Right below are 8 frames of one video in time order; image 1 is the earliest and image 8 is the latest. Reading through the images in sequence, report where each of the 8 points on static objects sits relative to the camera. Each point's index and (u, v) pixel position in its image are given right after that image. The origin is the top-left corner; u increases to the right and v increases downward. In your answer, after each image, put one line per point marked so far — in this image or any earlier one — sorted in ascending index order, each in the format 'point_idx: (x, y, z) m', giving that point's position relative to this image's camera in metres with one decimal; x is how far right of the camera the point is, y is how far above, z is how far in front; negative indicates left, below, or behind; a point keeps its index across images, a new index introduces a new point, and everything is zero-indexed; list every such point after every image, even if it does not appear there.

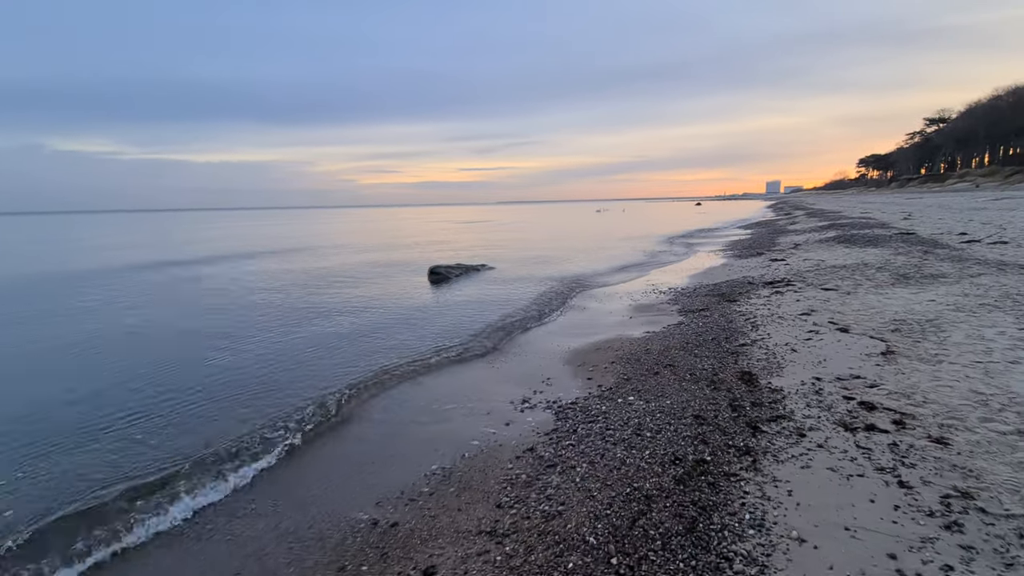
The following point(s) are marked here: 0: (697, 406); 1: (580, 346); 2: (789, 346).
0: (+3.1, -2.0, +8.0) m
1: (+1.9, -1.6, +12.8) m
2: (+6.2, -1.3, +10.7) m
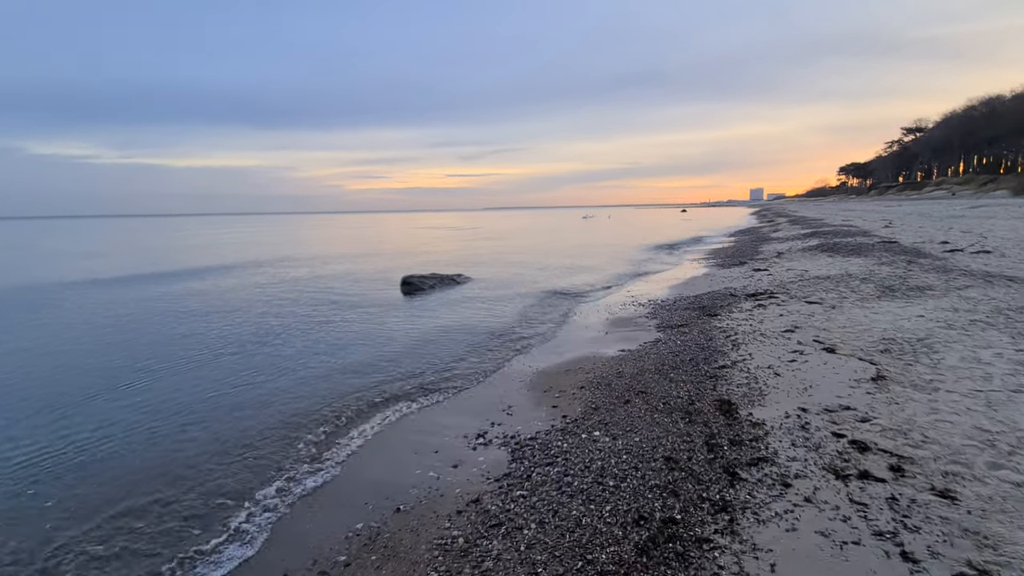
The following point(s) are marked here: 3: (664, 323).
0: (+2.3, -2.3, +7.0) m
1: (+1.0, -1.9, +11.8) m
2: (+5.3, -1.7, +9.8) m
3: (+4.7, -1.1, +15.0) m
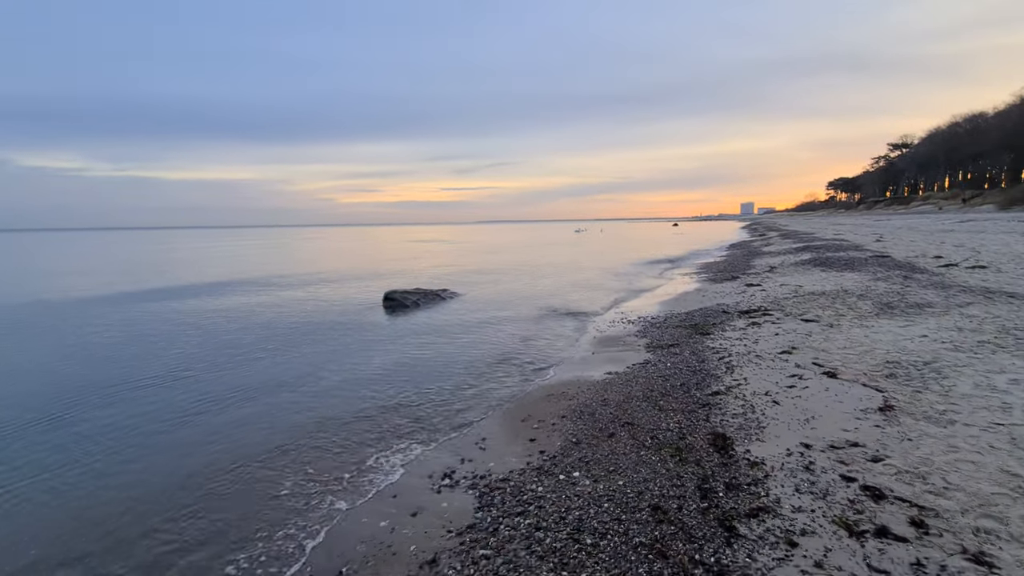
0: (+1.9, -2.6, +6.2) m
1: (+0.4, -2.4, +10.9) m
2: (+4.8, -2.1, +9.0) m
3: (+4.2, -1.6, +14.2) m
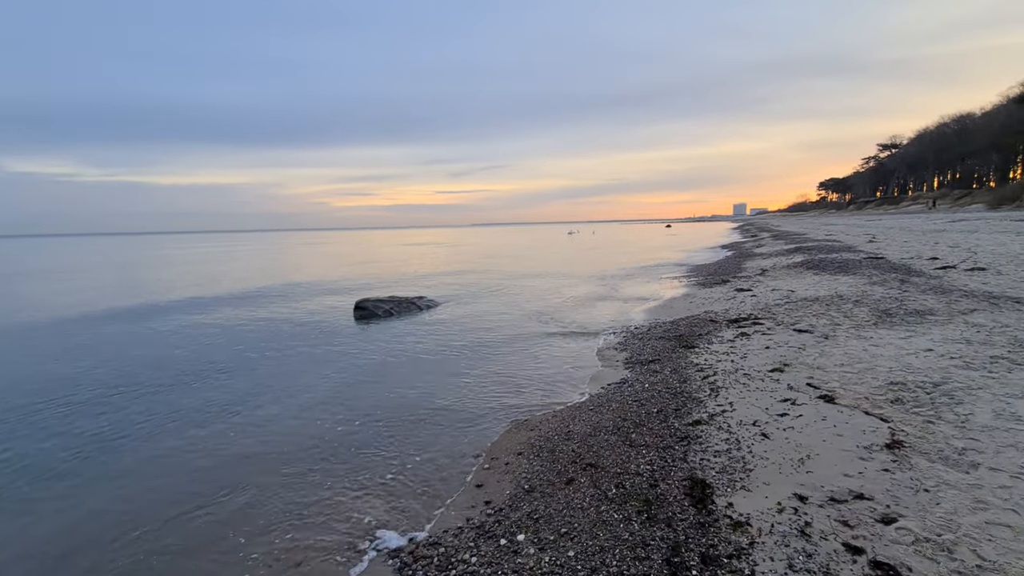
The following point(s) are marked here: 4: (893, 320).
0: (+1.1, -2.9, +4.9) m
1: (-0.4, -2.7, +9.6) m
2: (+4.0, -2.3, +7.8) m
3: (+3.3, -1.9, +13.0) m
4: (+11.1, -0.9, +13.9) m
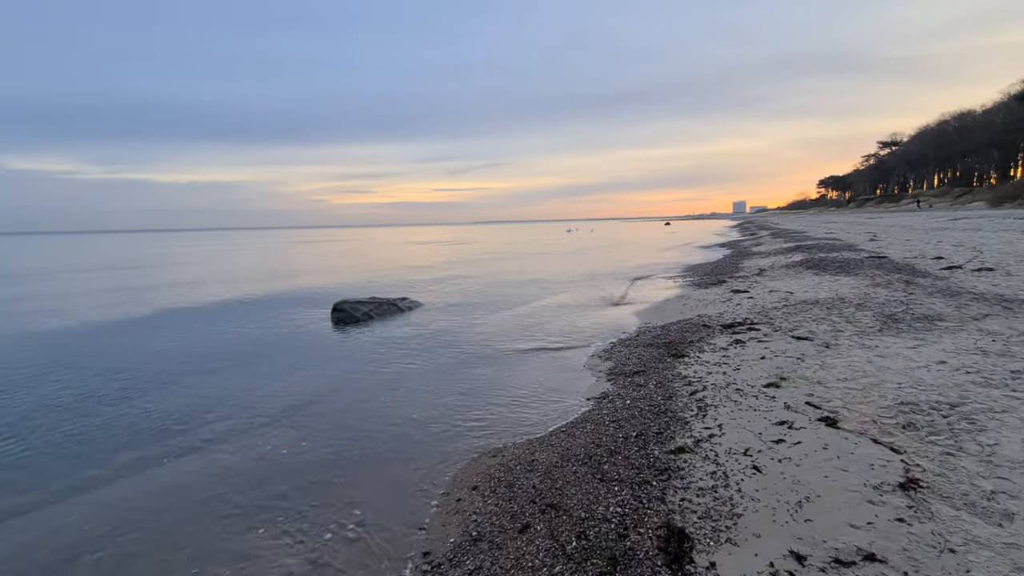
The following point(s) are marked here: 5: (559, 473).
0: (+0.4, -3.0, +3.9) m
1: (-1.1, -2.8, +8.6) m
2: (+3.3, -2.4, +6.7) m
3: (+2.6, -2.0, +12.0) m
4: (+10.4, -1.0, +12.9) m
5: (+0.7, -2.6, +6.8) m
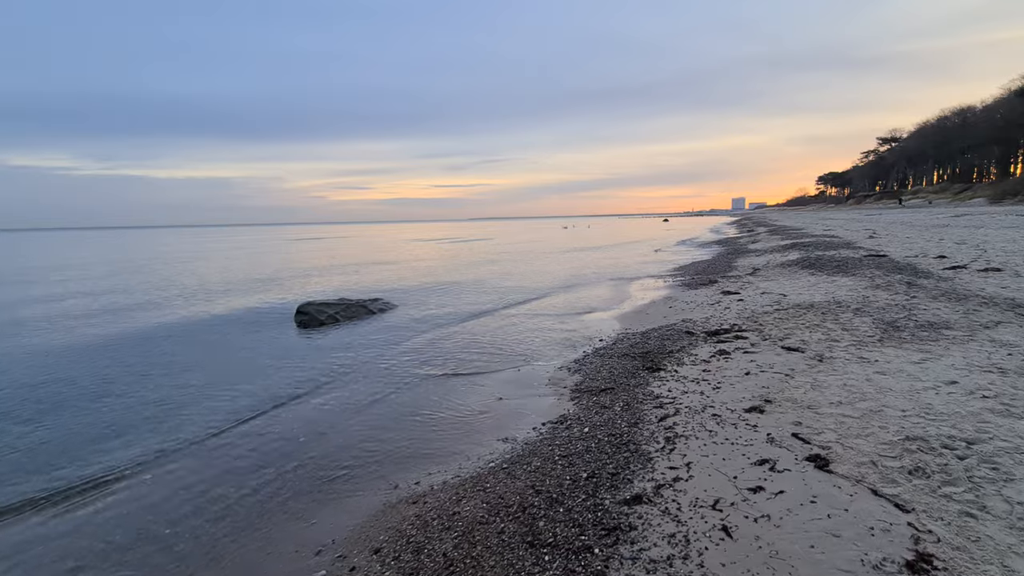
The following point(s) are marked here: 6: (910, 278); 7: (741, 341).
0: (-0.6, -3.2, +2.5) m
1: (-2.1, -2.9, +7.3) m
2: (+2.3, -2.6, +5.4) m
3: (+1.6, -2.1, +10.6) m
4: (+9.4, -1.2, +11.6) m
5: (-0.3, -2.8, +5.4) m
6: (+16.1, +0.4, +19.3) m
7: (+5.9, -1.4, +12.4) m
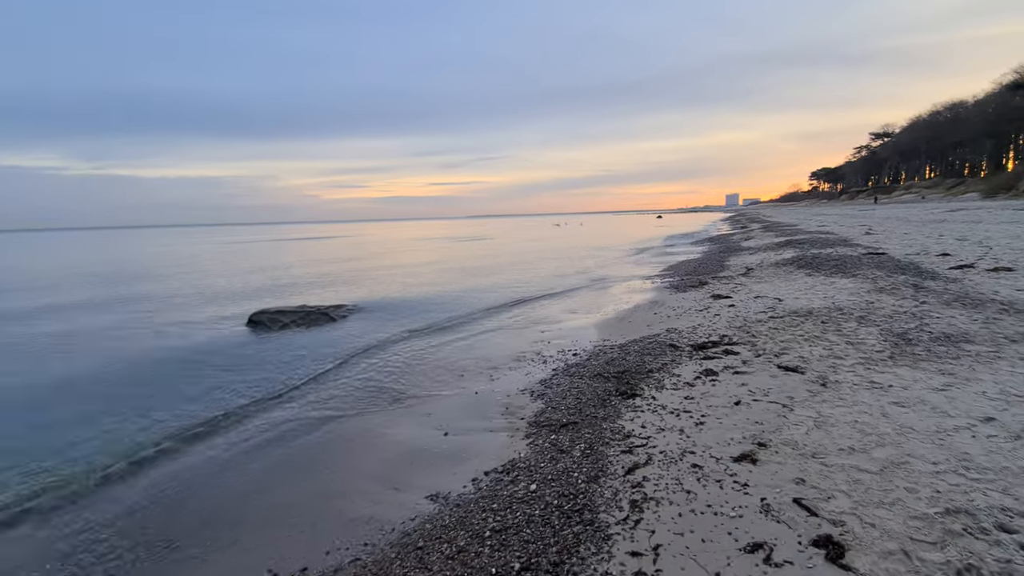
0: (-1.5, -3.5, +0.8) m
1: (-3.0, -3.2, +5.6) m
2: (+1.4, -2.8, +3.7) m
3: (+0.6, -2.4, +9.0) m
4: (+8.4, -1.3, +10.0) m
5: (-1.3, -3.1, +3.7) m
6: (+15.0, +0.4, +17.8) m
7: (+4.9, -1.6, +10.8) m
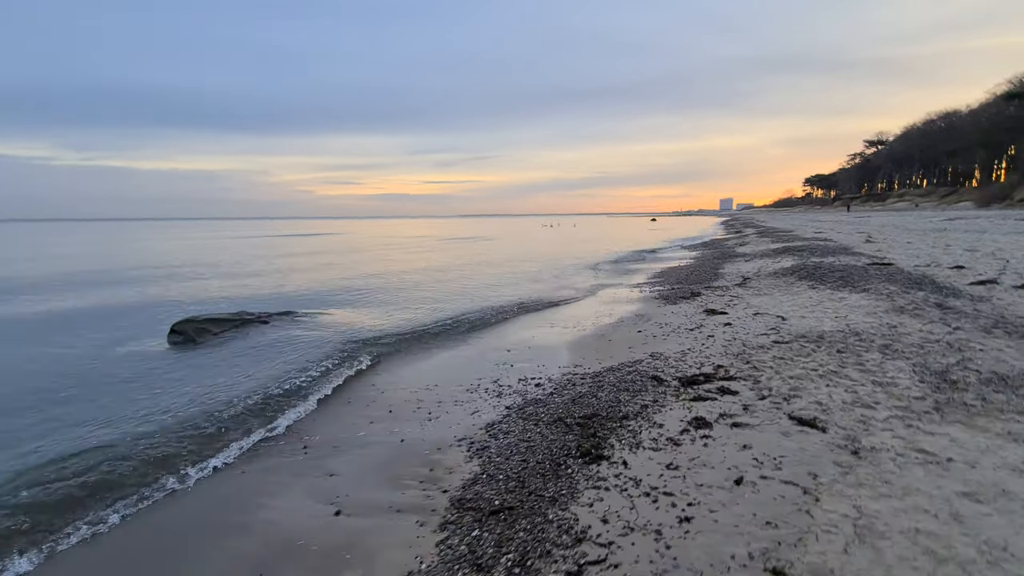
0: (-2.5, -3.8, -1.6) m
1: (-4.1, -3.5, +3.1) m
2: (+0.4, -3.2, +1.4) m
3: (-0.5, -2.7, +6.6) m
4: (+7.3, -1.8, +7.7) m
5: (-2.3, -3.4, +1.3) m
6: (+13.8, -0.2, +15.6) m
7: (+3.8, -2.0, +8.5) m
